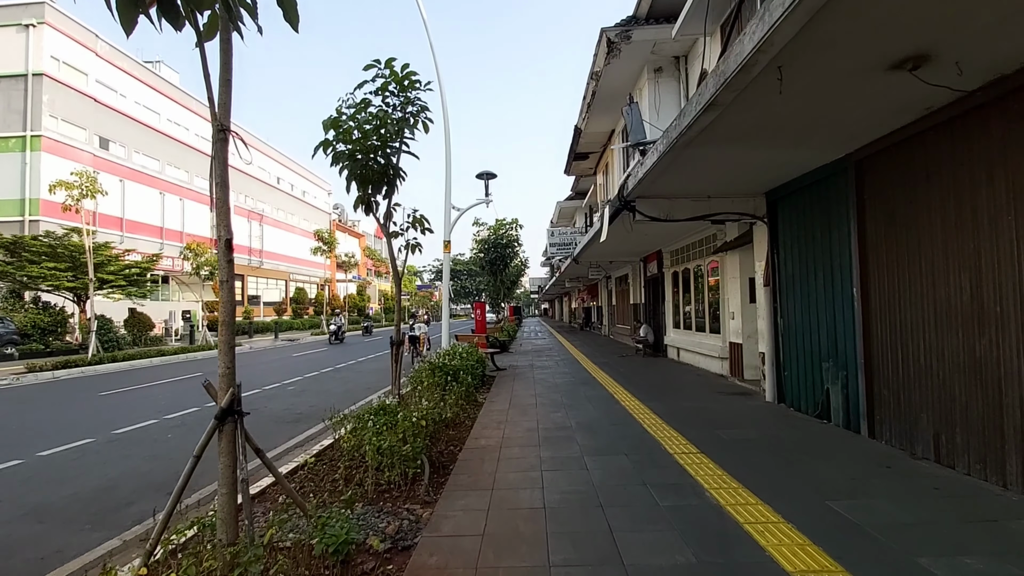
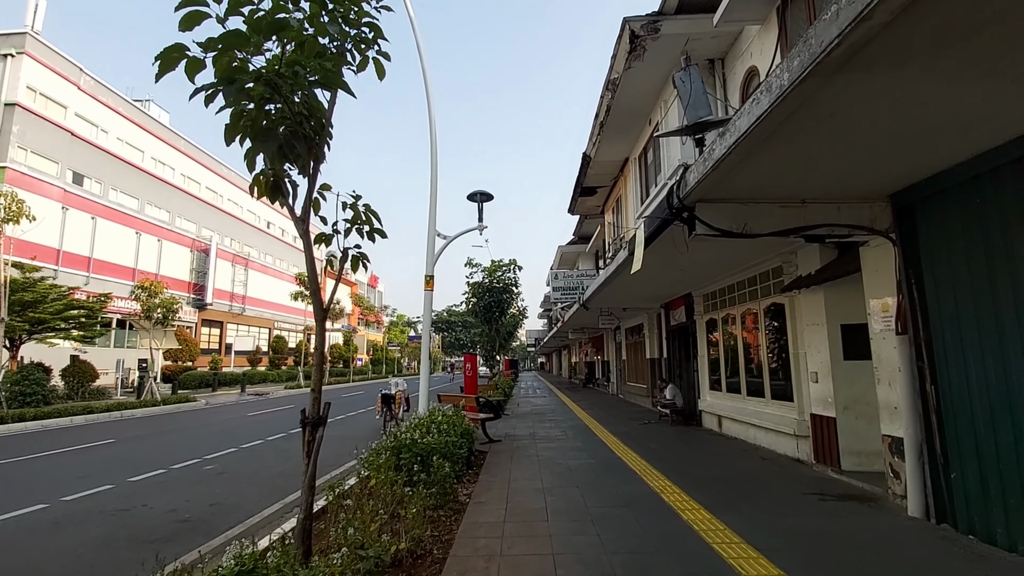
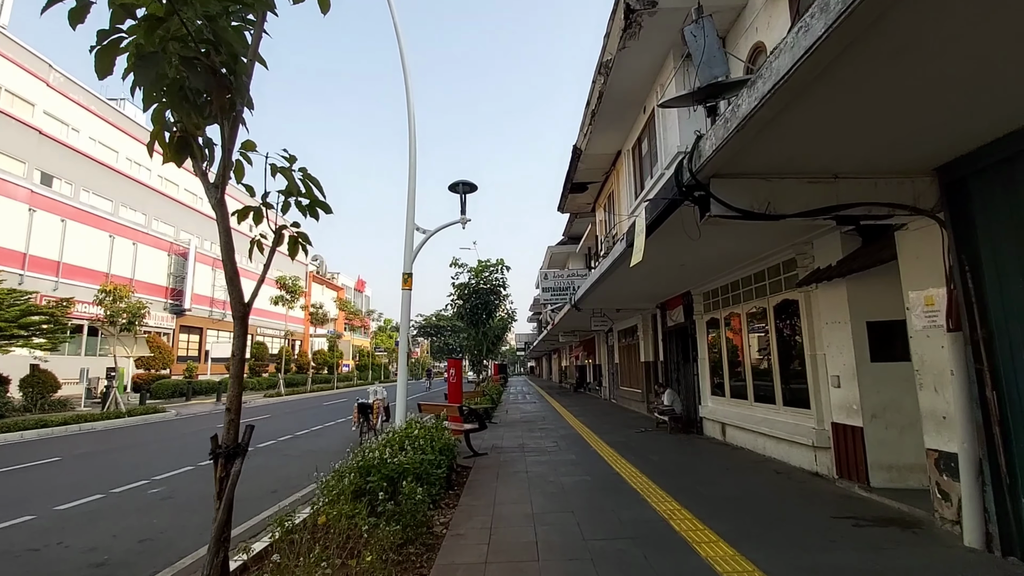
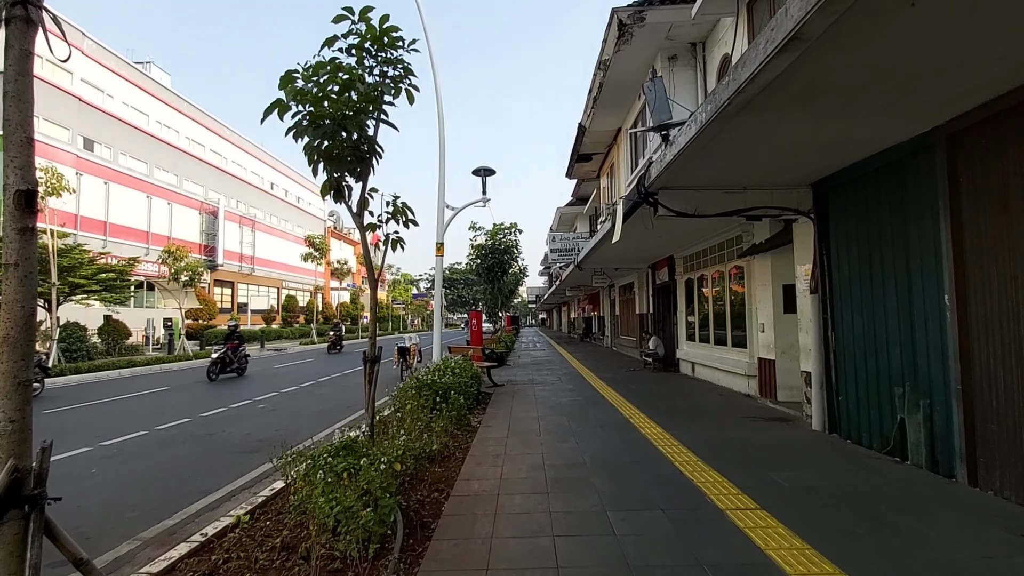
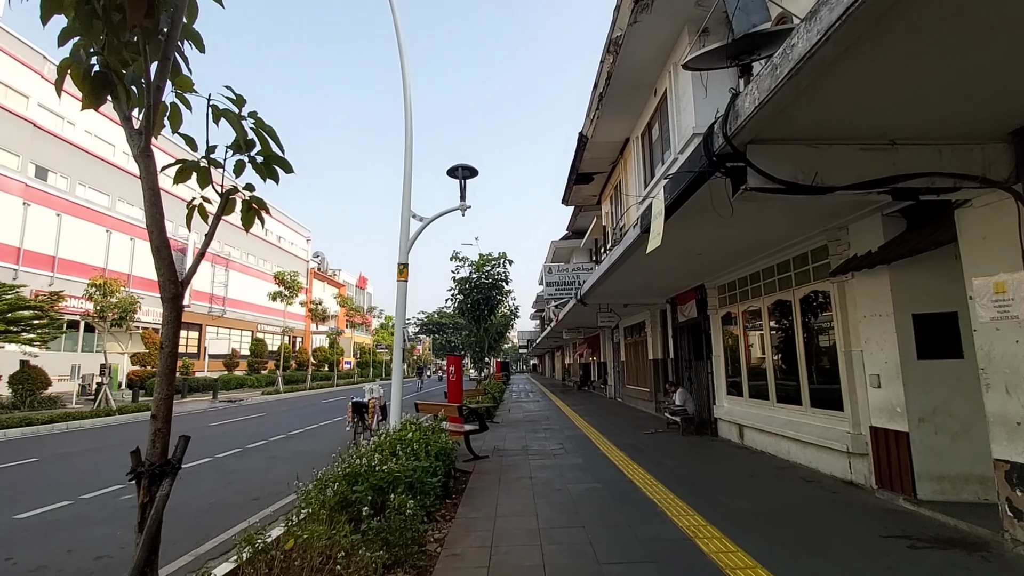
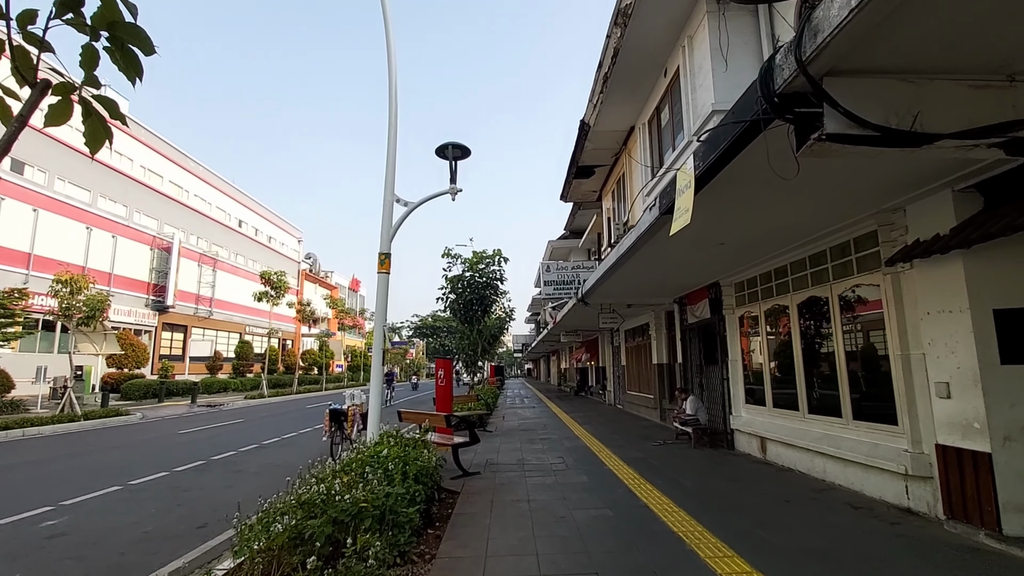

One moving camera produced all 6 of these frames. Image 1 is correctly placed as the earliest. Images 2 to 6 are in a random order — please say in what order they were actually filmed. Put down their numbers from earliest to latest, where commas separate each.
4, 2, 3, 5, 6
